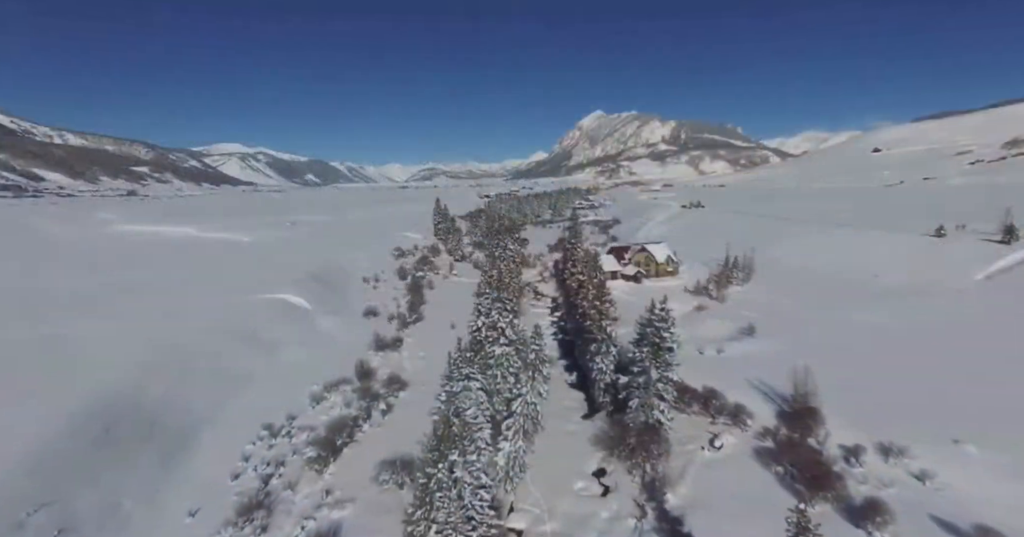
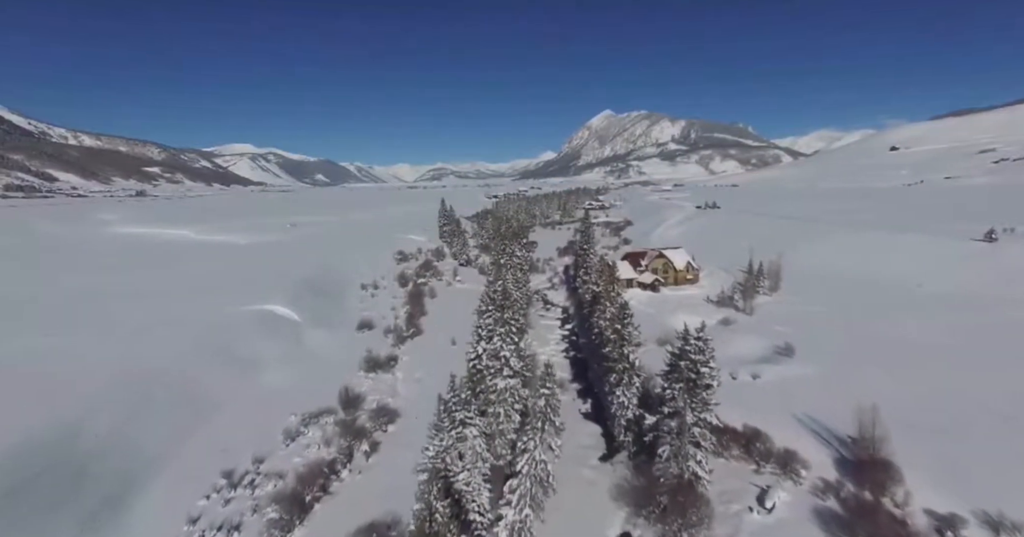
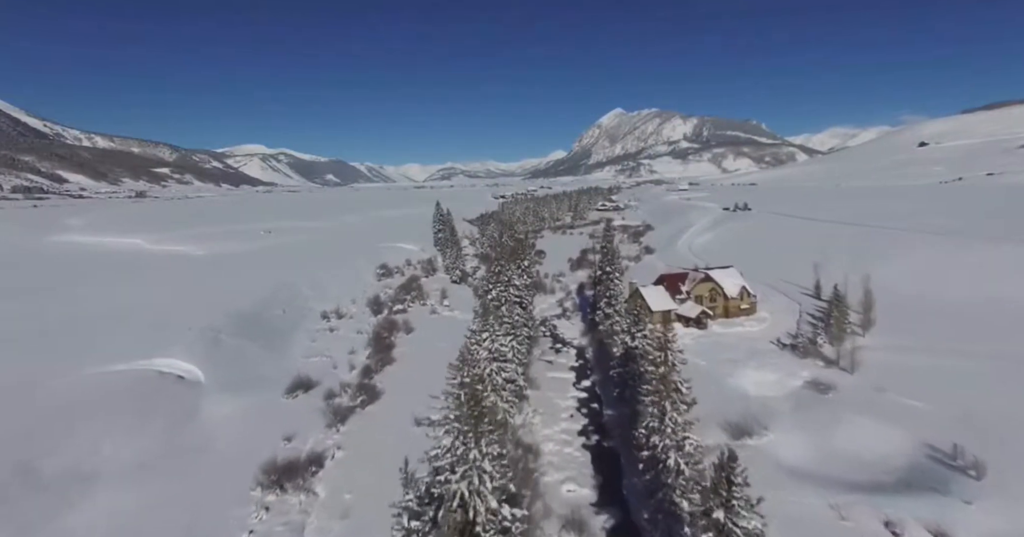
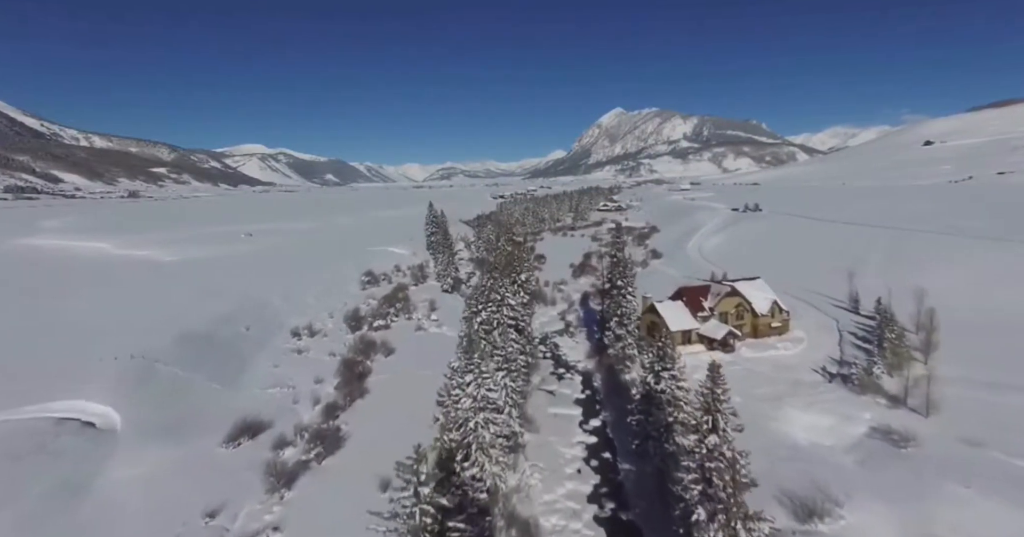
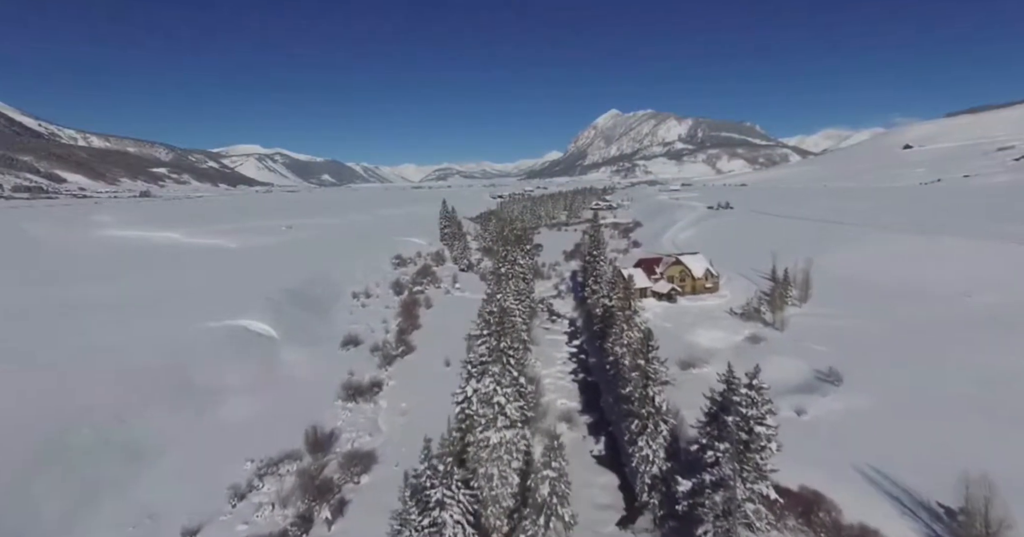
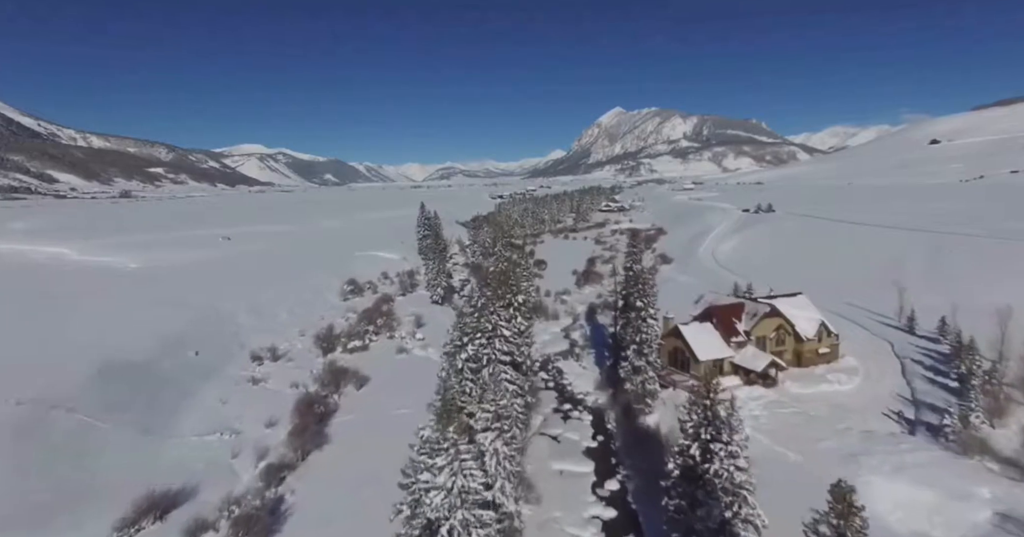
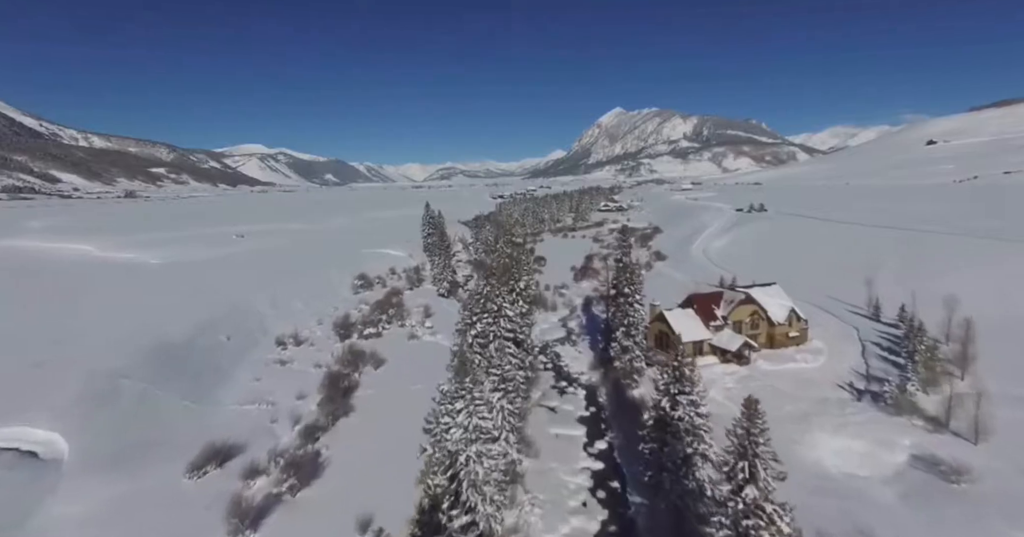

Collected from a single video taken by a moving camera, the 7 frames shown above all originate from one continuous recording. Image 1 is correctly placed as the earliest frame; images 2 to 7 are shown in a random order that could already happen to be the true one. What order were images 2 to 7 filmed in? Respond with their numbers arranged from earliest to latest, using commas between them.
2, 5, 3, 4, 7, 6
